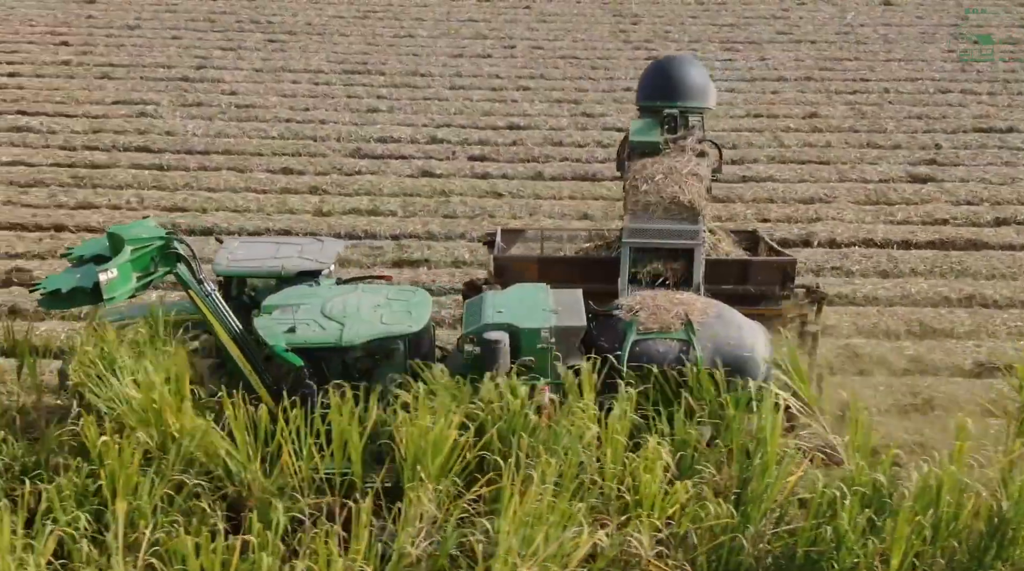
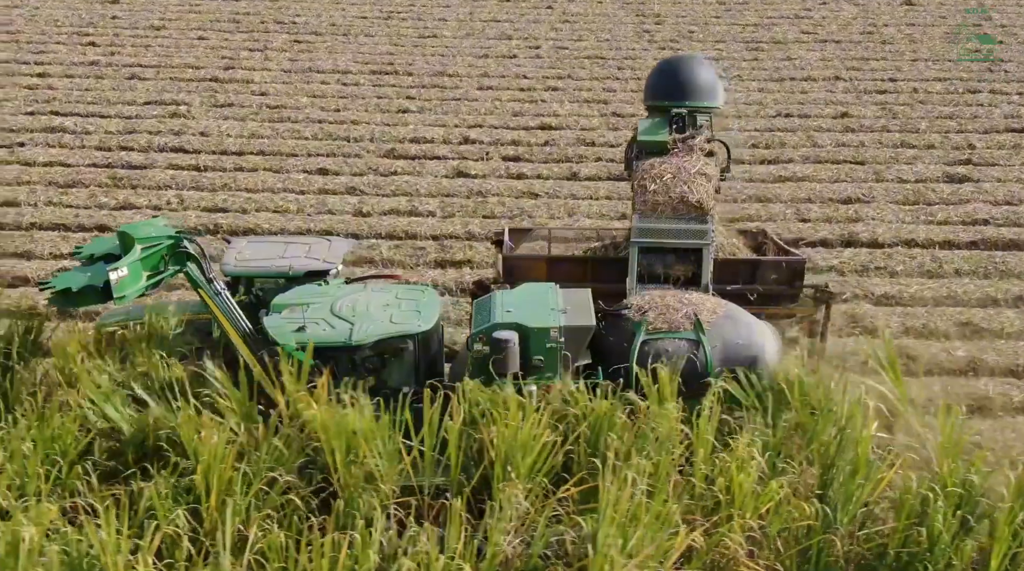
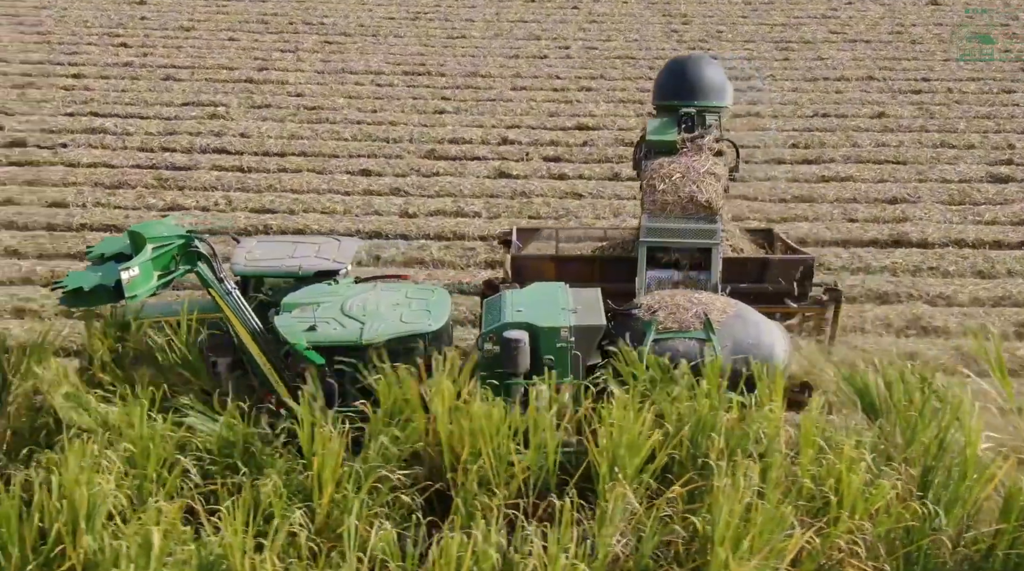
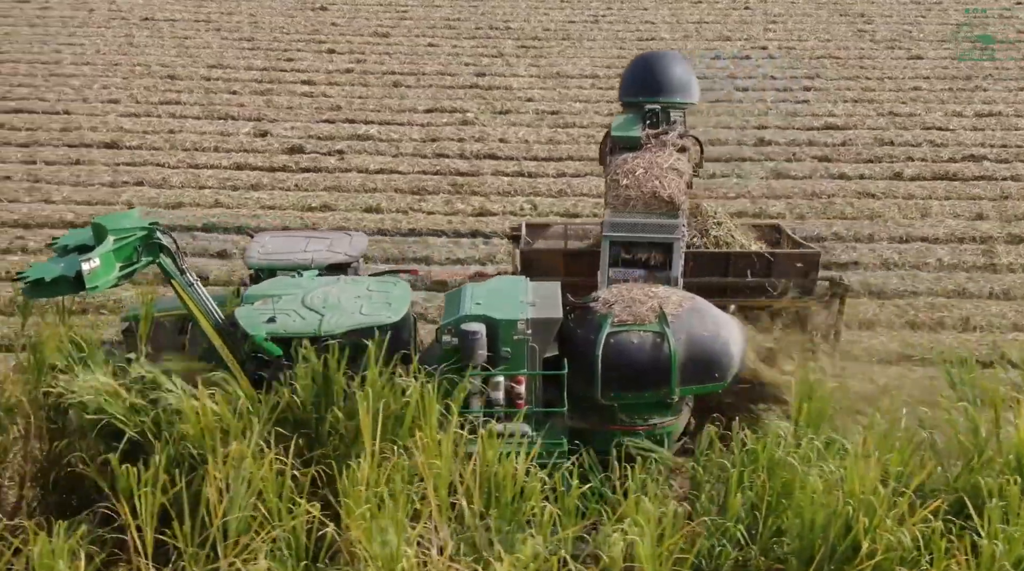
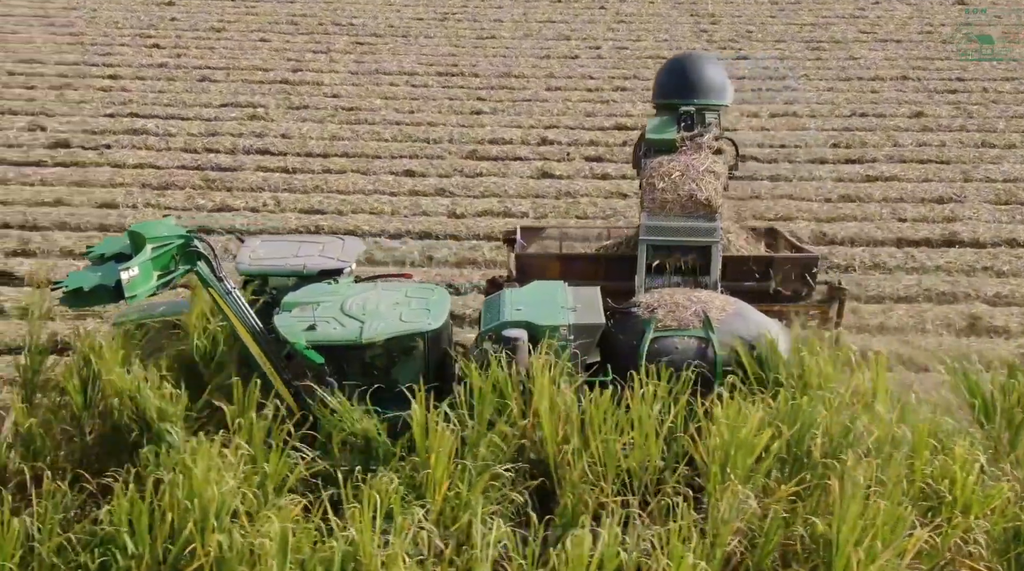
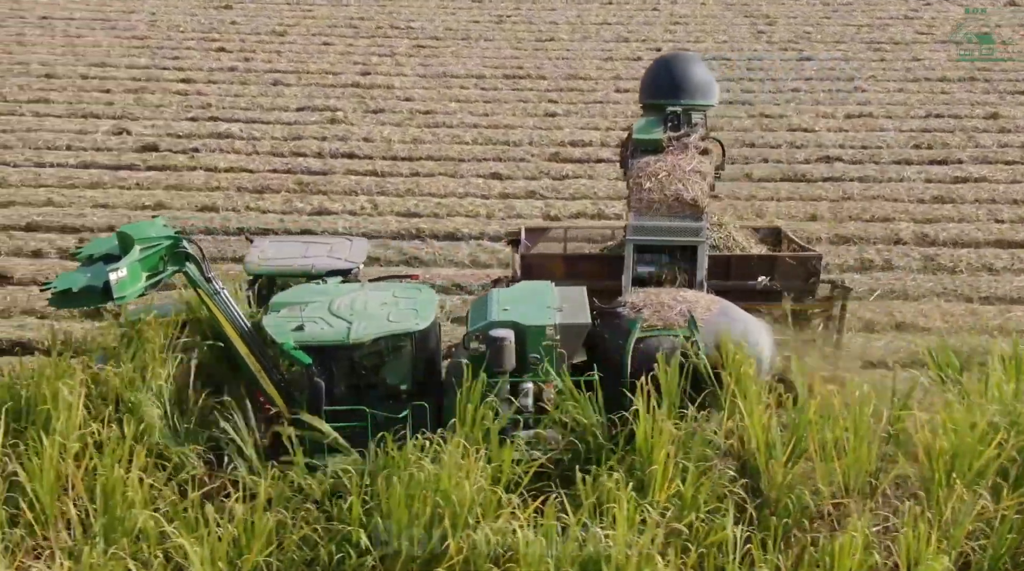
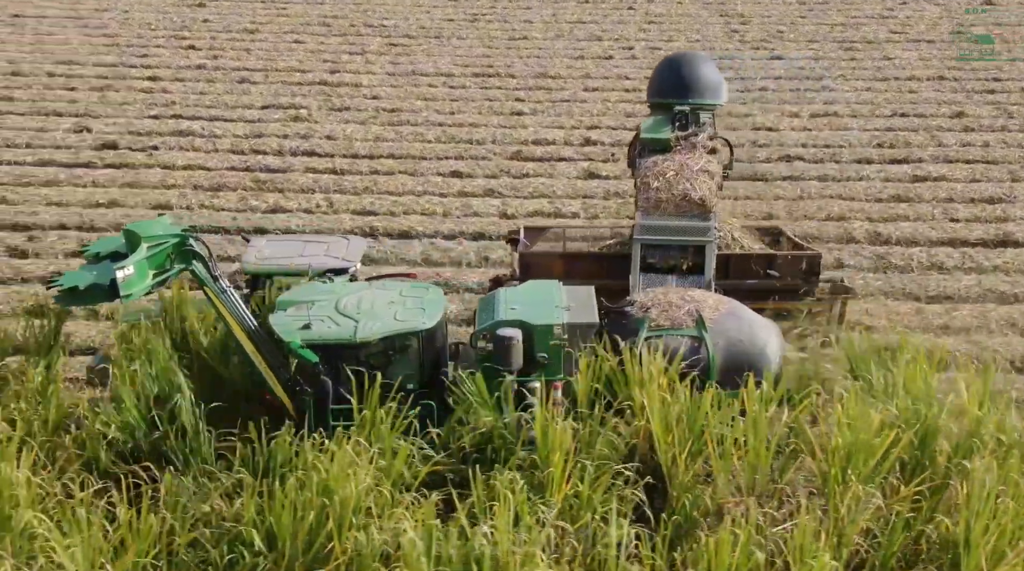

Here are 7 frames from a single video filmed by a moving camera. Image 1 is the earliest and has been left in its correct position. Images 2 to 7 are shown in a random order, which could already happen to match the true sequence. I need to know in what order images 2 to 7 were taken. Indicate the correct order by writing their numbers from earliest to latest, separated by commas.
2, 3, 5, 7, 6, 4
